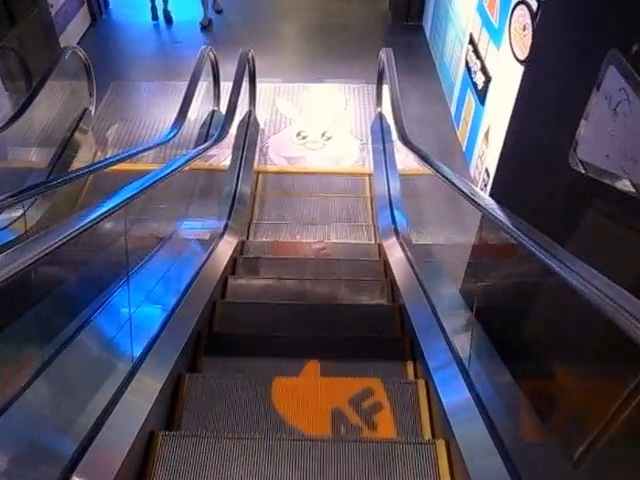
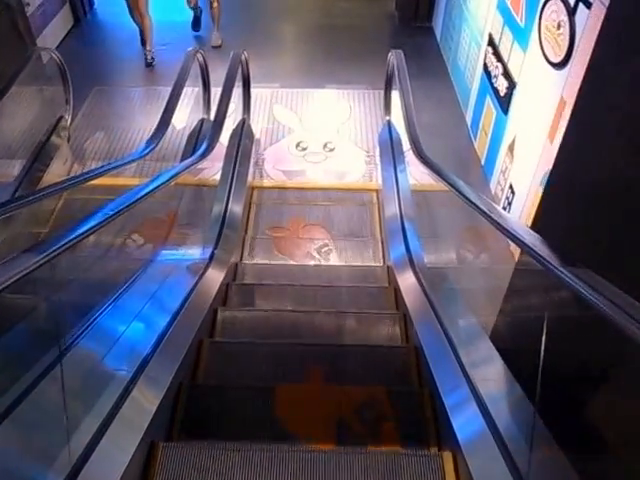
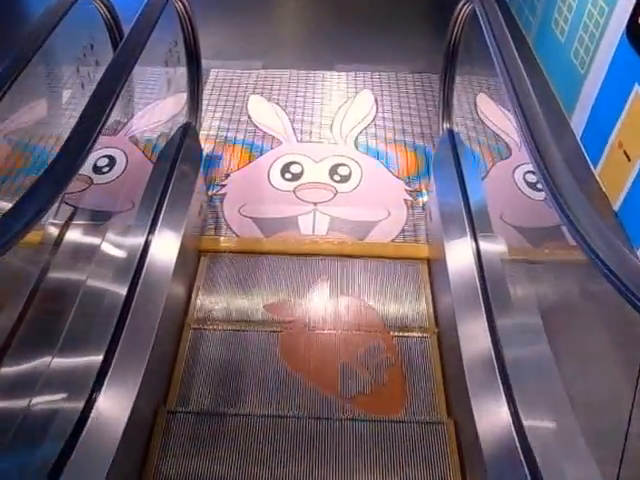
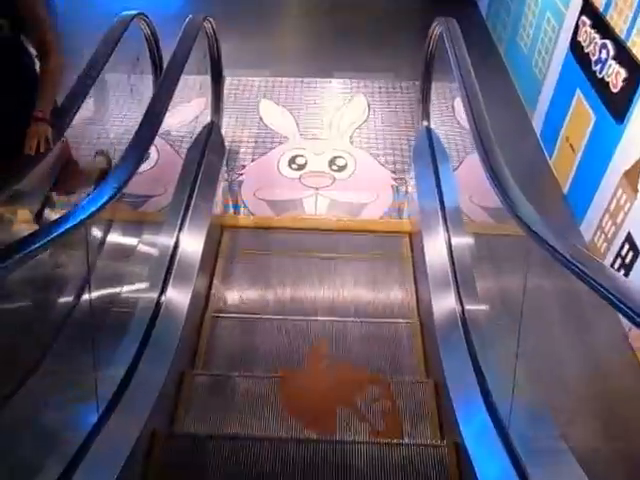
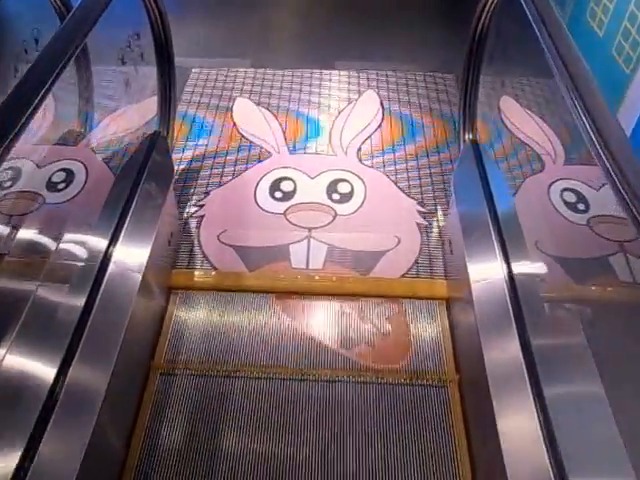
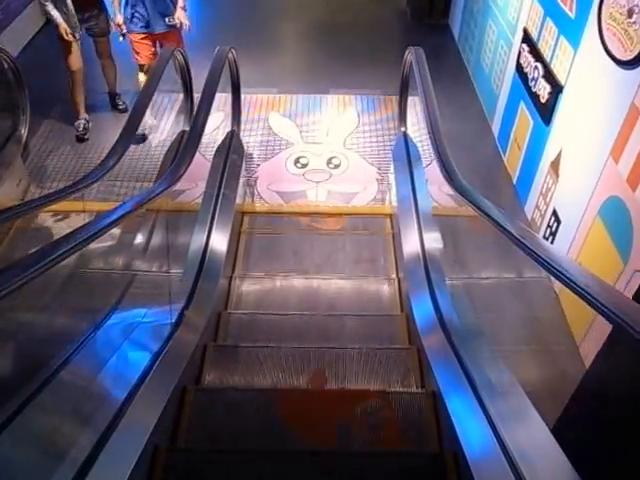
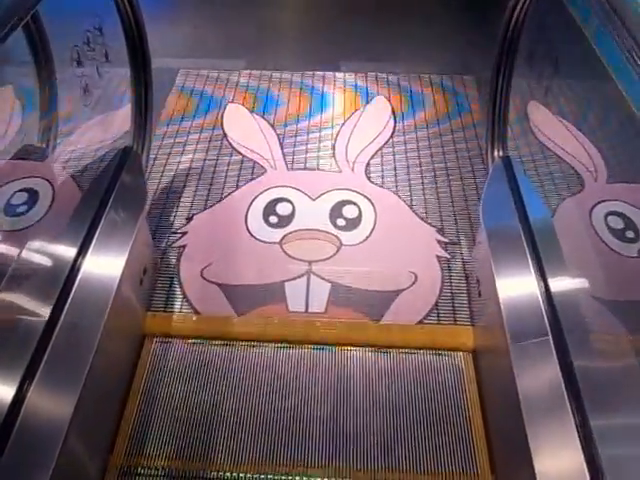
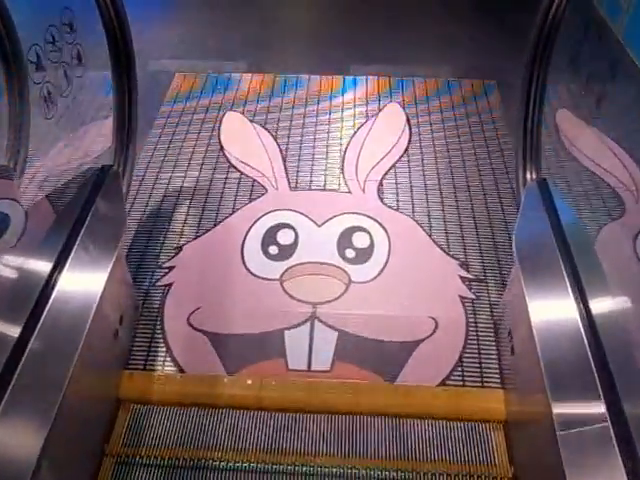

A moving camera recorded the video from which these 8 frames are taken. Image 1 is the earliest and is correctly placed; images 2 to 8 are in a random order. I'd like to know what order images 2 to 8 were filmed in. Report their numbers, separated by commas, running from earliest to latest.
2, 6, 4, 3, 5, 7, 8
